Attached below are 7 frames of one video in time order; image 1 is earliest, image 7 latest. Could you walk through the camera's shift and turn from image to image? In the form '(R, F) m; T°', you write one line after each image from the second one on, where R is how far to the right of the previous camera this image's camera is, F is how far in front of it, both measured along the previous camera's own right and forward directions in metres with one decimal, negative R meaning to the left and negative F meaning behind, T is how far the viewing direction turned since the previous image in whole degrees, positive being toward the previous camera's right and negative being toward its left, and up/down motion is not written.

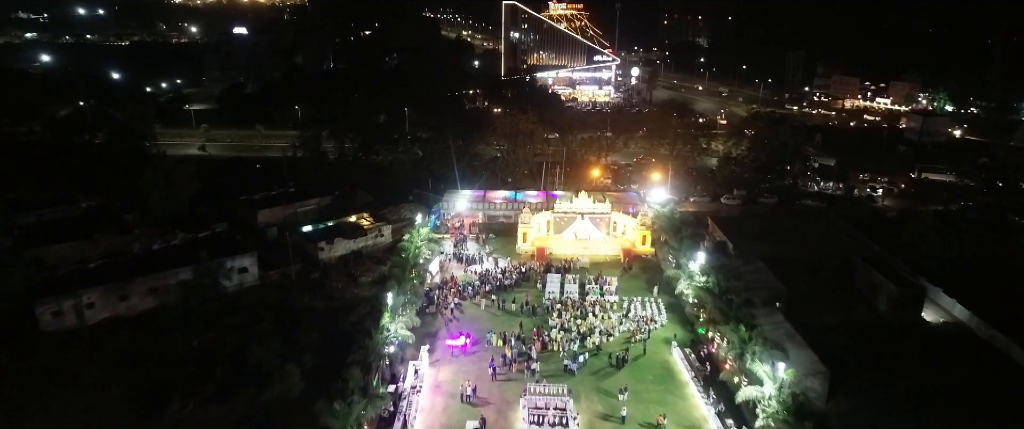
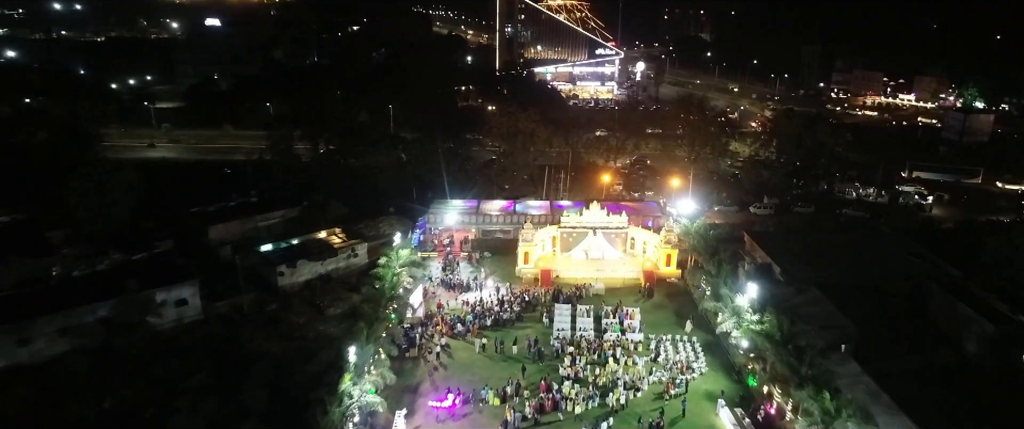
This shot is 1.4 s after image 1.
(-0.2, +6.4) m; 0°
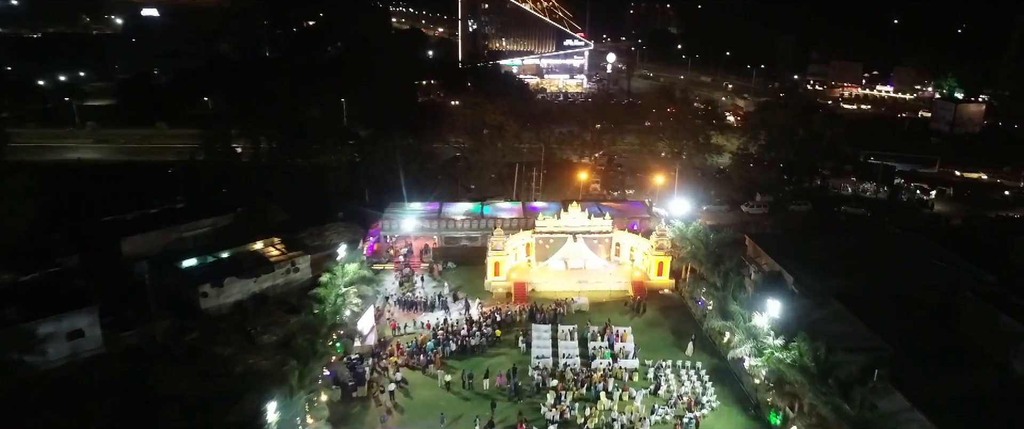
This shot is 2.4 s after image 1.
(-0.1, +4.6) m; +3°
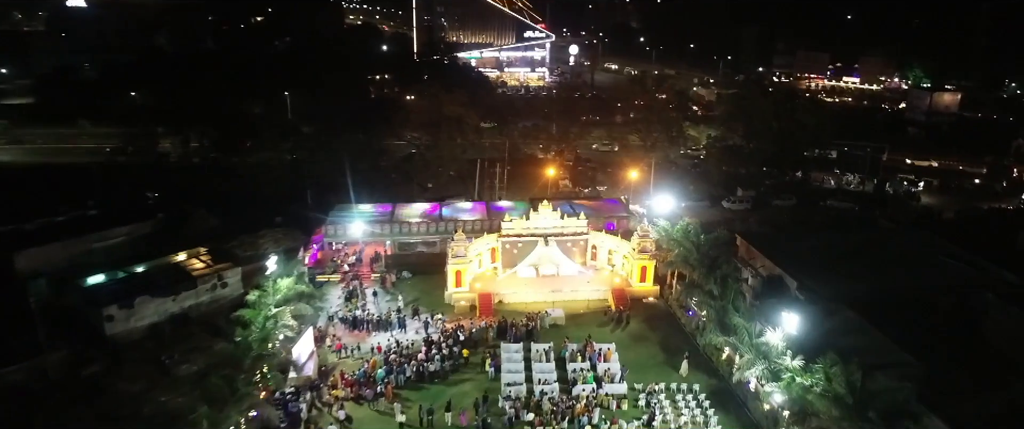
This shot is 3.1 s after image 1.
(-0.1, +3.6) m; +3°
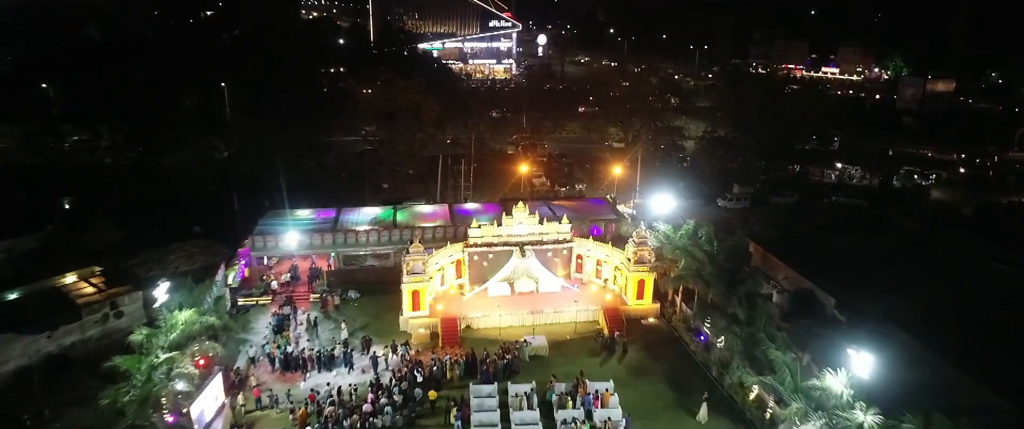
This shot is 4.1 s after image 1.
(-0.1, +4.6) m; +3°
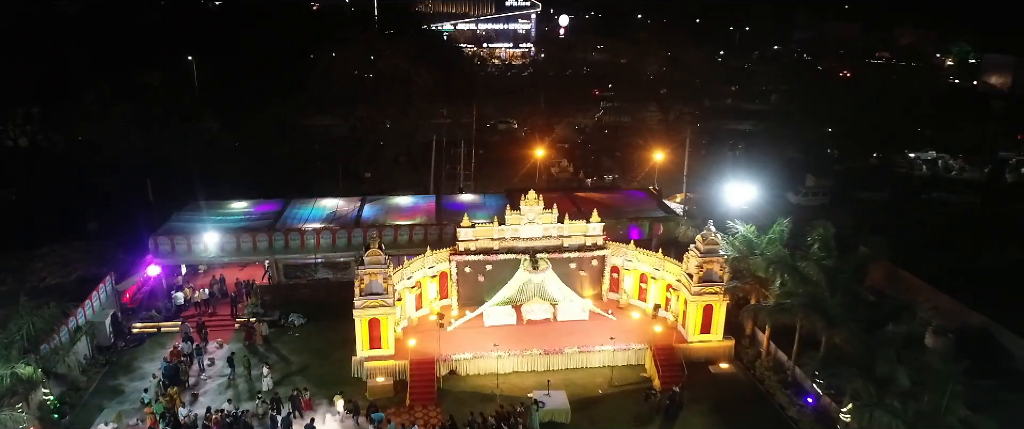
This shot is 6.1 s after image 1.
(+0.3, +6.6) m; -2°
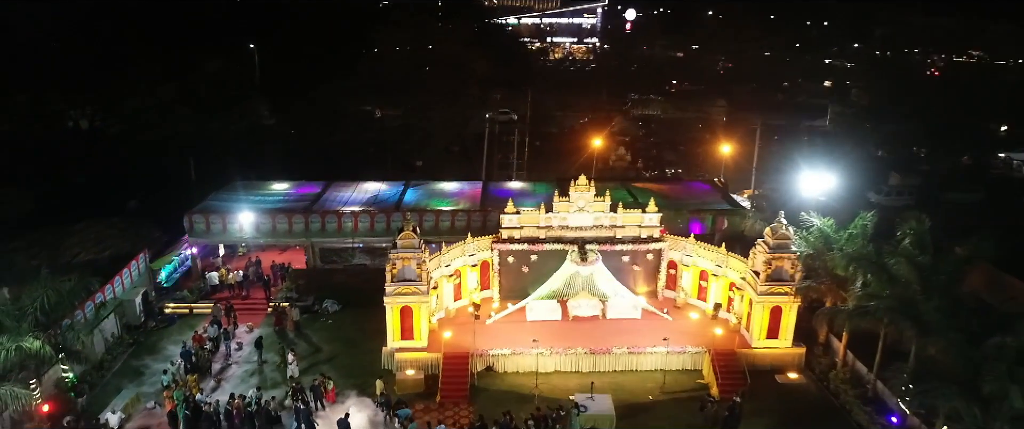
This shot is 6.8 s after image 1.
(+0.3, +1.2) m; -5°
